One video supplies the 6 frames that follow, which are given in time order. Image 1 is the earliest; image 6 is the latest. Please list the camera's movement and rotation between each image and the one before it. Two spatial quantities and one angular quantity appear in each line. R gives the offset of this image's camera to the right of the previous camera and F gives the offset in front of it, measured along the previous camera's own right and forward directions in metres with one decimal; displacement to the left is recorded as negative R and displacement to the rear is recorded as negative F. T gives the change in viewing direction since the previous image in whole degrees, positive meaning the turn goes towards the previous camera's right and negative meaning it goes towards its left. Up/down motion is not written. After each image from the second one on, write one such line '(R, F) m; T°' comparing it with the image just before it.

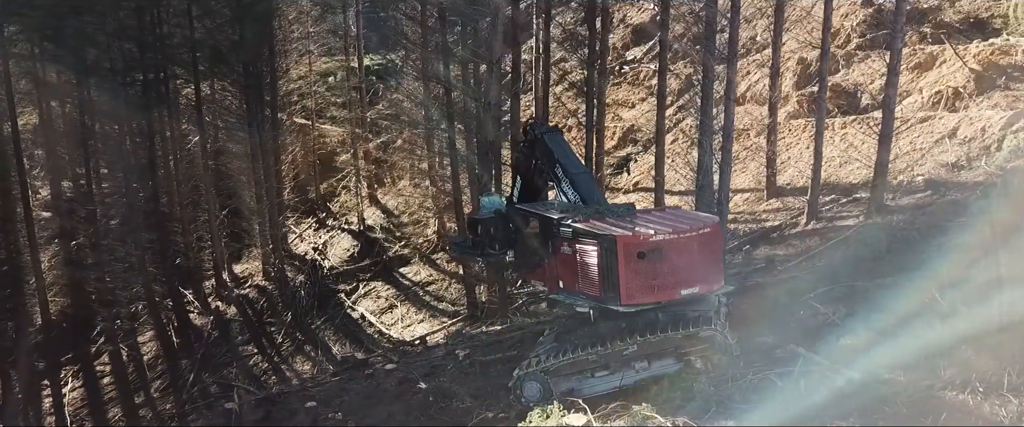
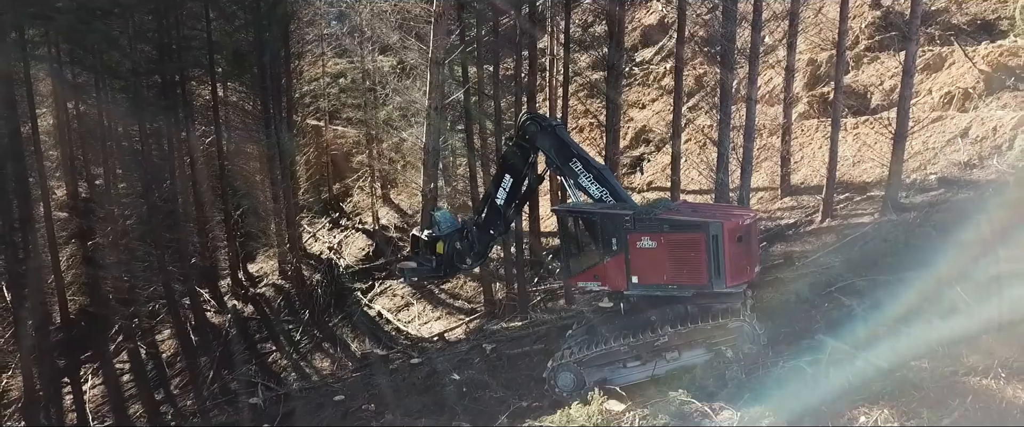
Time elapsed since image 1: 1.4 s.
(-0.2, -0.2) m; 0°
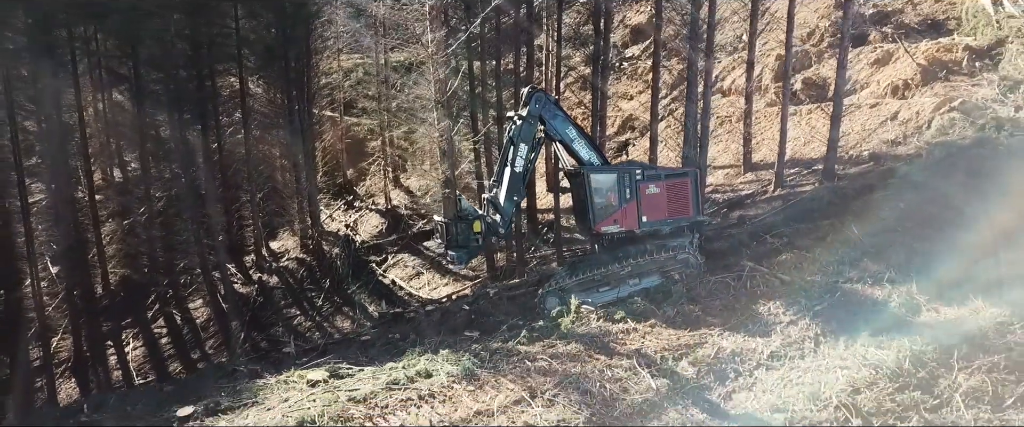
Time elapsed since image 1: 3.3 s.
(0.0, -1.7) m; 0°
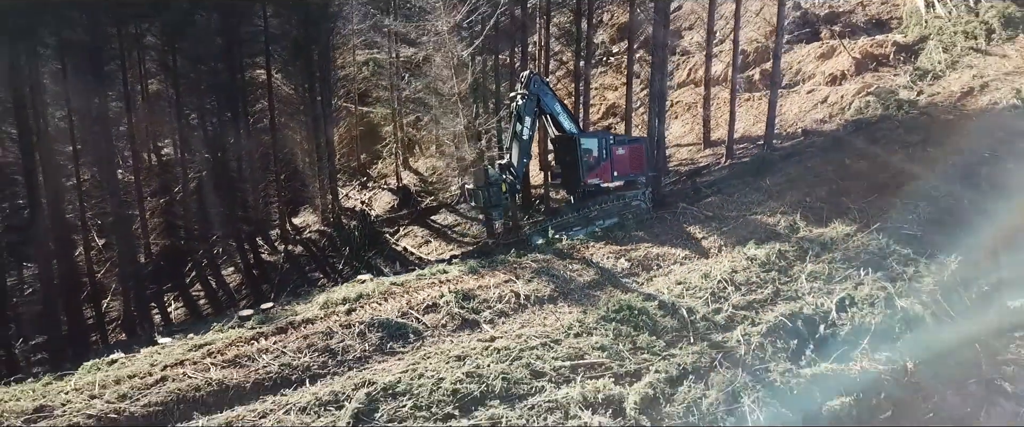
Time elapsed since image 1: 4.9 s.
(+0.1, -2.2) m; 0°
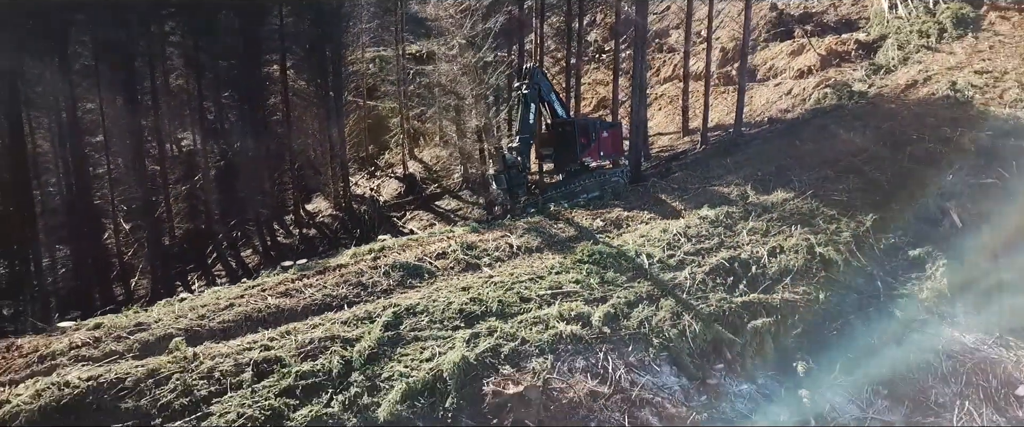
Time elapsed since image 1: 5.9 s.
(+0.1, -1.5) m; 0°
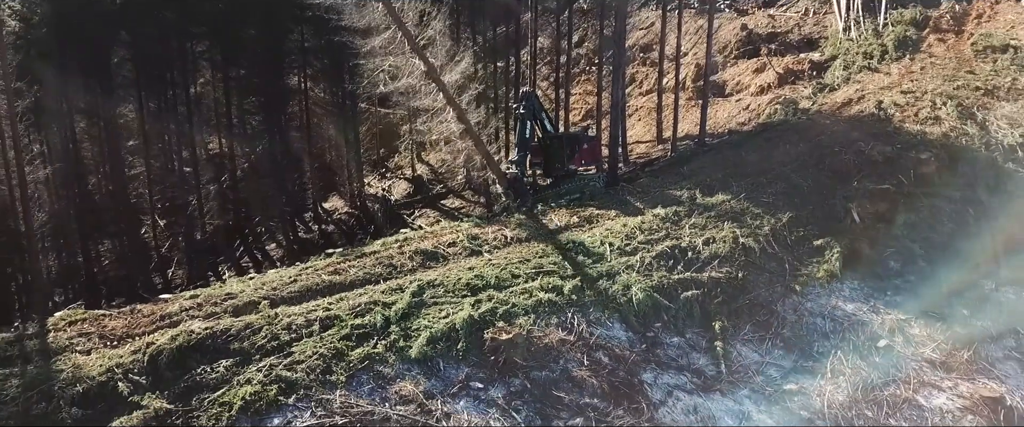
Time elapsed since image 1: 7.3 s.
(+0.1, -2.4) m; 0°
